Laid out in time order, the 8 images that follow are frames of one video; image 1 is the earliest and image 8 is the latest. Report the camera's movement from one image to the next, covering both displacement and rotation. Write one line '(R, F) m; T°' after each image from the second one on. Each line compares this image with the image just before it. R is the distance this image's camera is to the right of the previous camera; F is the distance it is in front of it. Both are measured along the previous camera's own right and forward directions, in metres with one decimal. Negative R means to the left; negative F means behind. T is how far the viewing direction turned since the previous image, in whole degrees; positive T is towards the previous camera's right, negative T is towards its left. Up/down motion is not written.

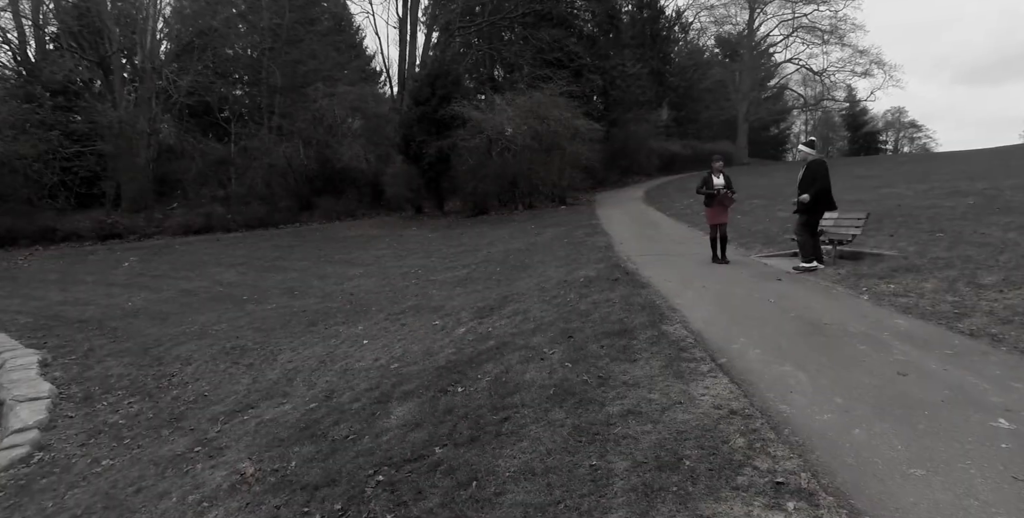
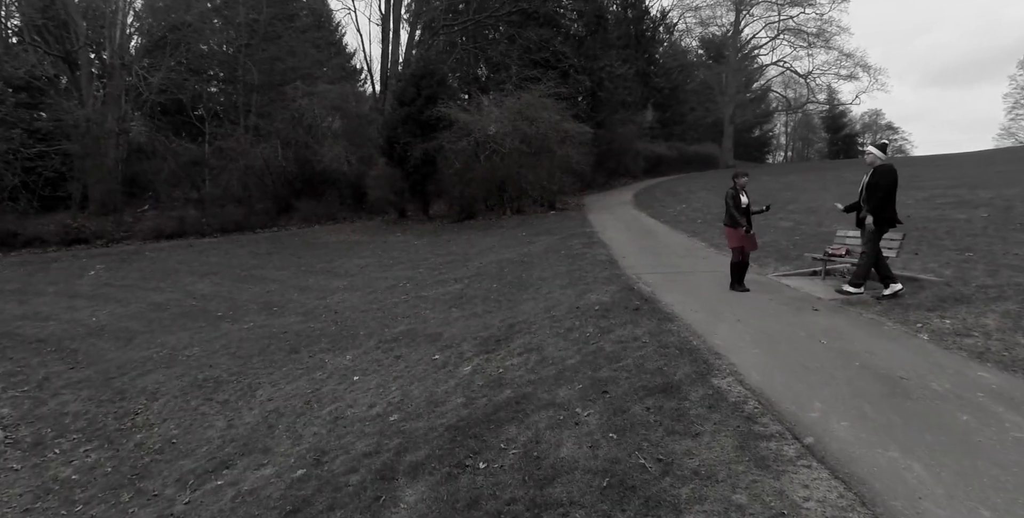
(-0.3, +0.7) m; +2°
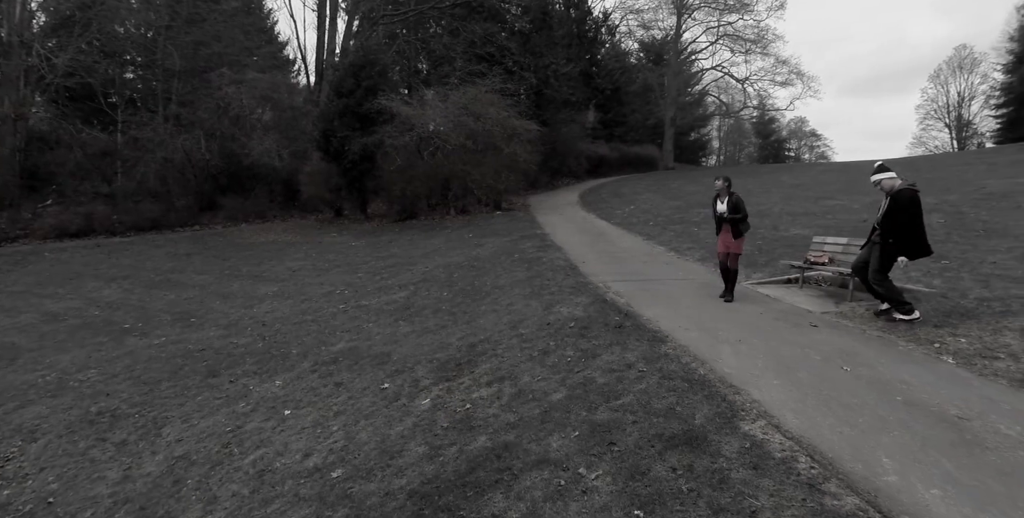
(-0.2, +0.9) m; +6°
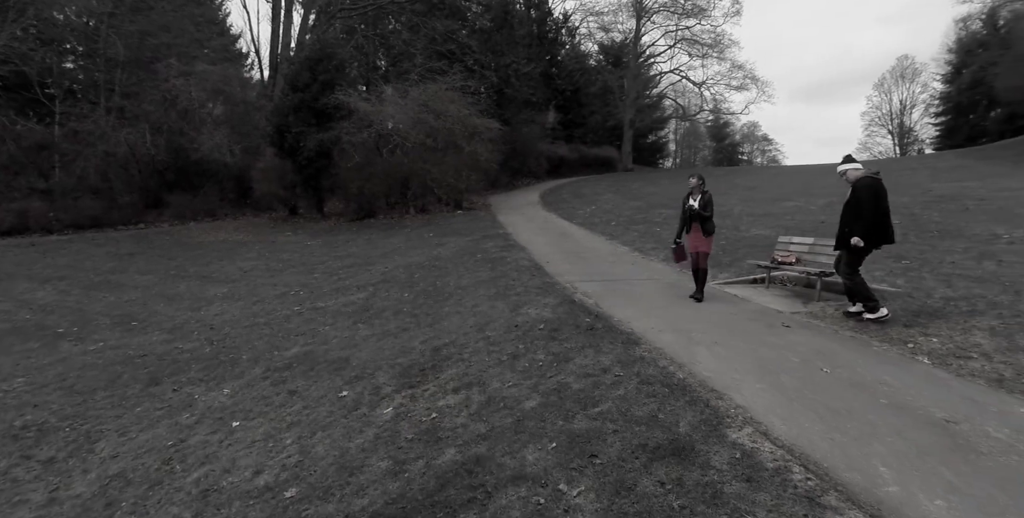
(-0.1, +0.3) m; +4°
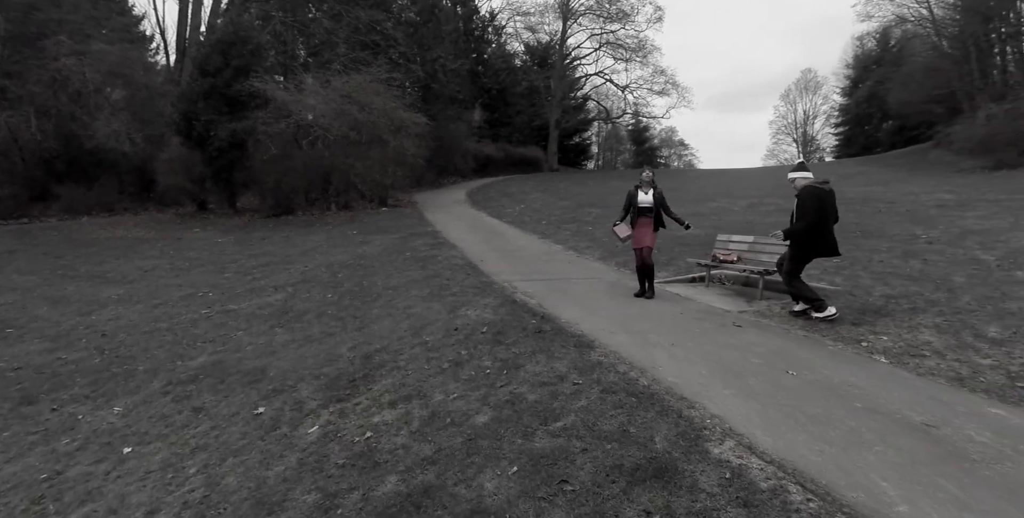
(-0.1, +0.5) m; +7°
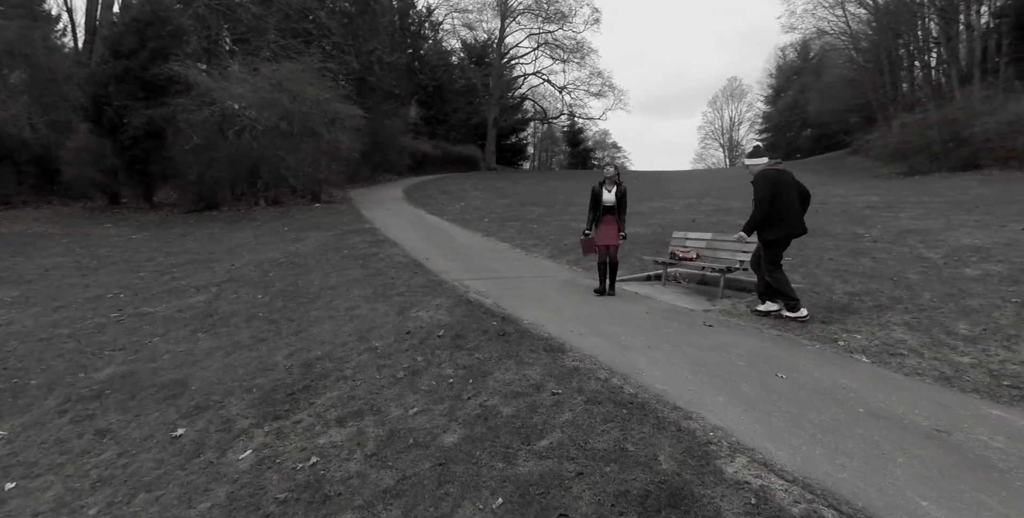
(-0.2, +0.5) m; +6°
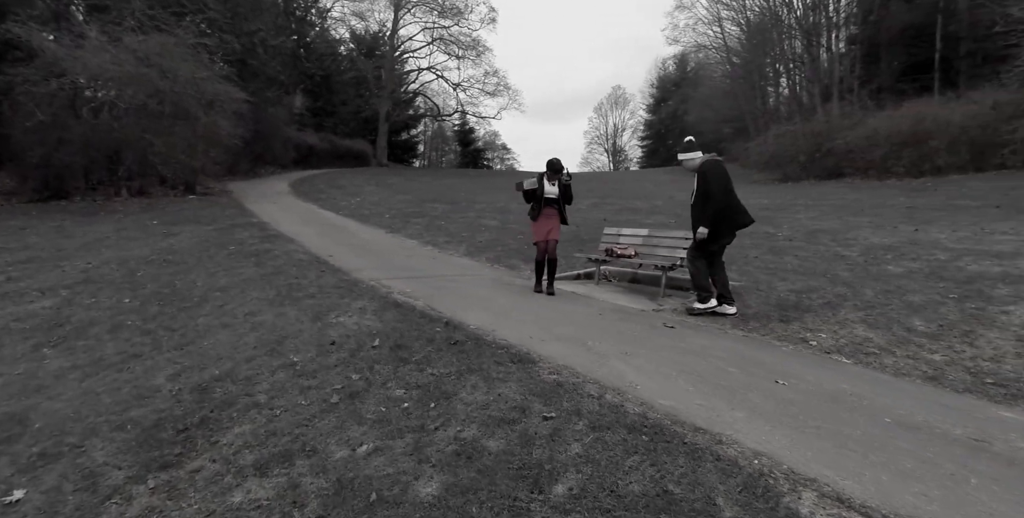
(-0.4, +0.7) m; +11°
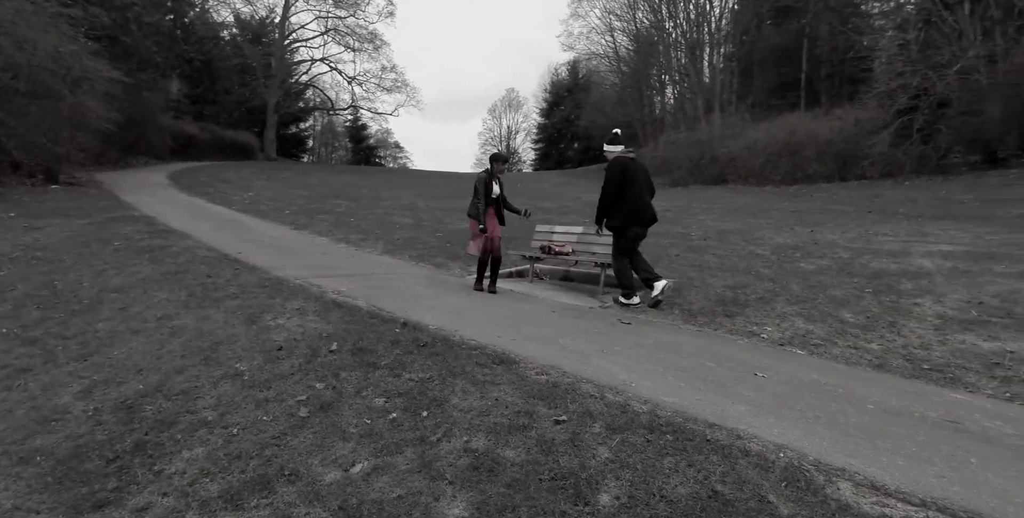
(-0.5, +0.2) m; +11°
